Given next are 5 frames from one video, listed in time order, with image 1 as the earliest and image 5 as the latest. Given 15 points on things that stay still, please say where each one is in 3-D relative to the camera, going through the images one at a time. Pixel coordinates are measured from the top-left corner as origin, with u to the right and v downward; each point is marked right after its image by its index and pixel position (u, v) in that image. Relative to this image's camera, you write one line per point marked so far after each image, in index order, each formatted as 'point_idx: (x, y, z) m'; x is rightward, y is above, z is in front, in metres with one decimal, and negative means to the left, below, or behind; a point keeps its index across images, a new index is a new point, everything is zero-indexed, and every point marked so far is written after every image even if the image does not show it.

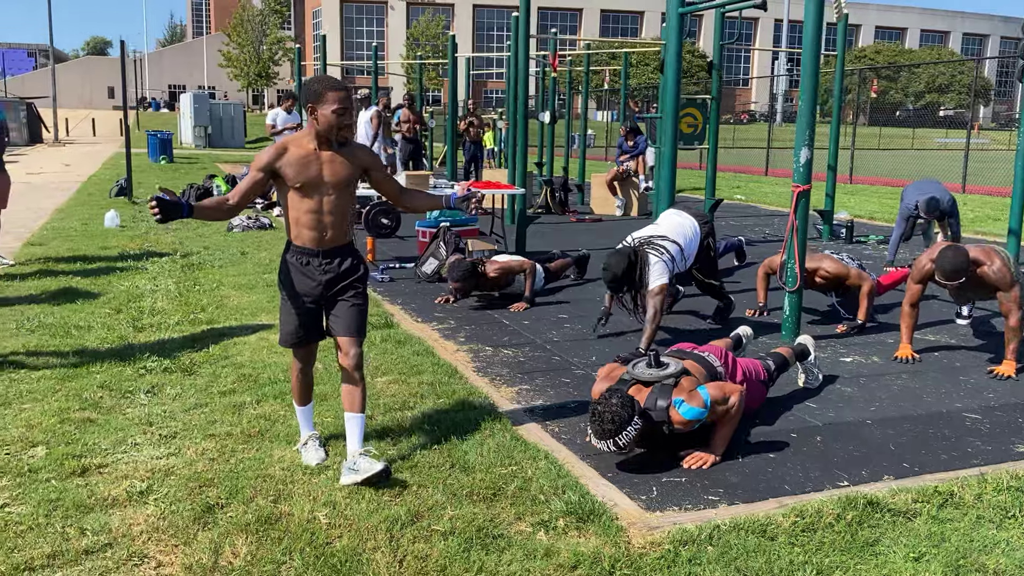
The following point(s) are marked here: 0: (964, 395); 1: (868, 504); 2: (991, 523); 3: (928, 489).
0: (+2.5, -0.6, +4.5) m
1: (+1.3, -0.8, +3.1) m
2: (+1.7, -0.9, +3.0) m
3: (+1.6, -0.8, +3.2) m
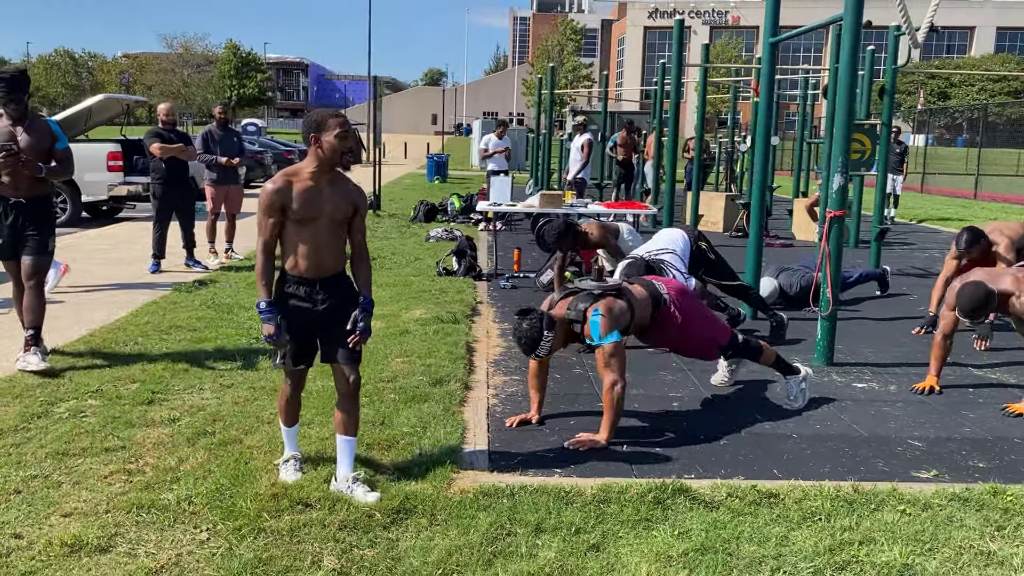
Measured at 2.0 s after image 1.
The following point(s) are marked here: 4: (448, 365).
0: (+2.3, -0.7, +4.4) m
1: (+0.7, -0.8, +3.4) m
2: (+1.1, -0.9, +3.2) m
3: (+1.0, -0.8, +3.4) m
4: (-0.4, -0.5, +5.2) m
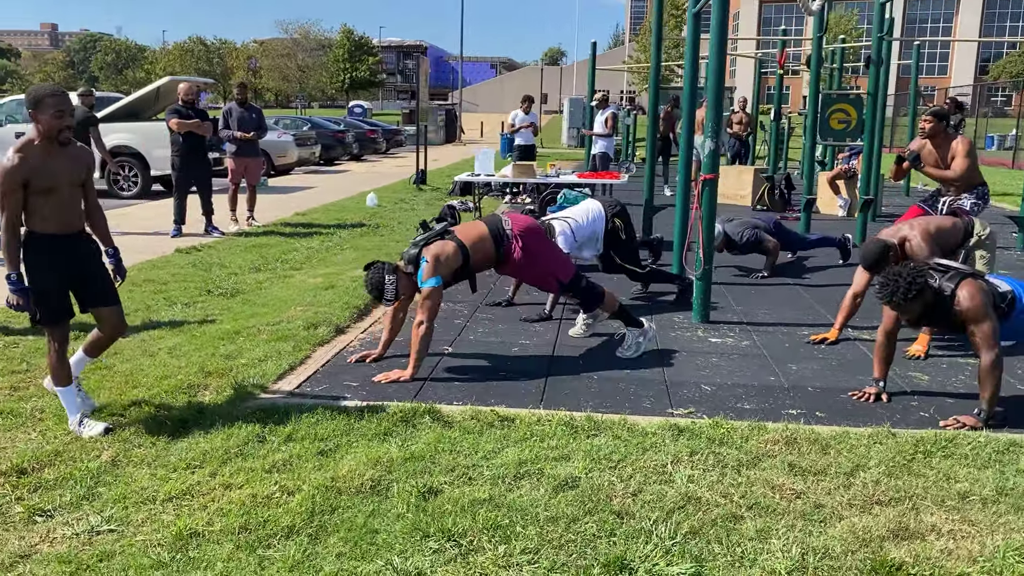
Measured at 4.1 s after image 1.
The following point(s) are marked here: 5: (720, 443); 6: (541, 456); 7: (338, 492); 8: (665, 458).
0: (+1.3, -0.5, +4.6) m
1: (-0.4, -0.6, +3.8) m
2: (0.0, -0.7, +3.6) m
3: (-0.1, -0.6, +3.8) m
4: (-1.2, -0.2, +5.8) m
5: (+0.9, -0.7, +3.5) m
6: (+0.1, -0.7, +3.4) m
7: (-0.7, -0.8, +3.2) m
8: (+0.6, -0.7, +3.3) m
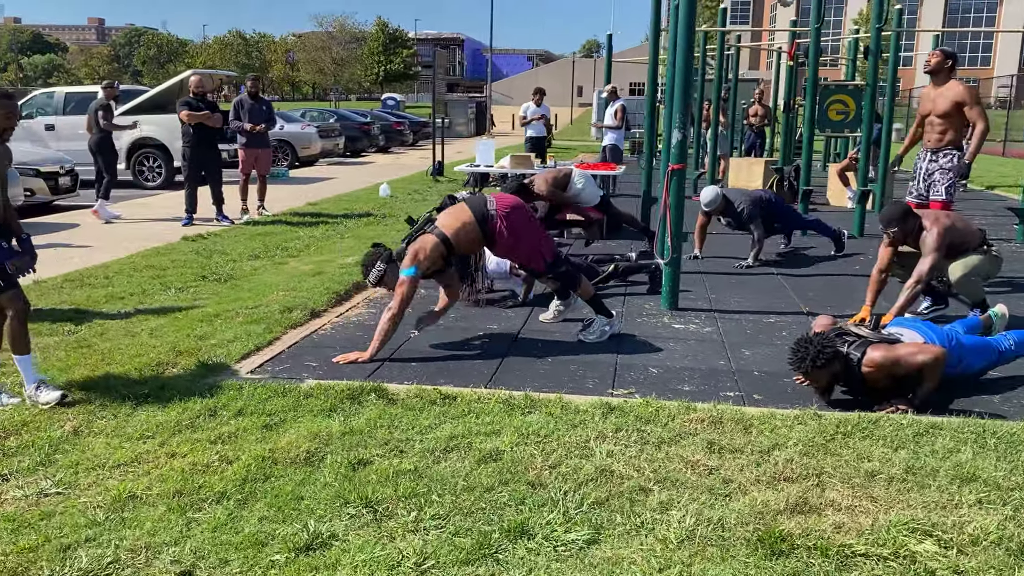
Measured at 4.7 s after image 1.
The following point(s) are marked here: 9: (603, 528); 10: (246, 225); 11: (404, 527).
0: (+1.1, -0.4, +4.7) m
1: (-0.7, -0.5, +3.9) m
2: (-0.3, -0.6, +3.7) m
3: (-0.4, -0.5, +3.9) m
4: (-1.4, -0.1, +6.0) m
5: (+0.6, -0.6, +3.6) m
6: (-0.2, -0.6, +3.5) m
7: (-1.0, -0.7, +3.3) m
8: (+0.3, -0.6, +3.5) m
9: (+0.3, -0.8, +2.8) m
10: (-3.8, +0.9, +11.8) m
11: (-0.4, -0.8, +2.8) m
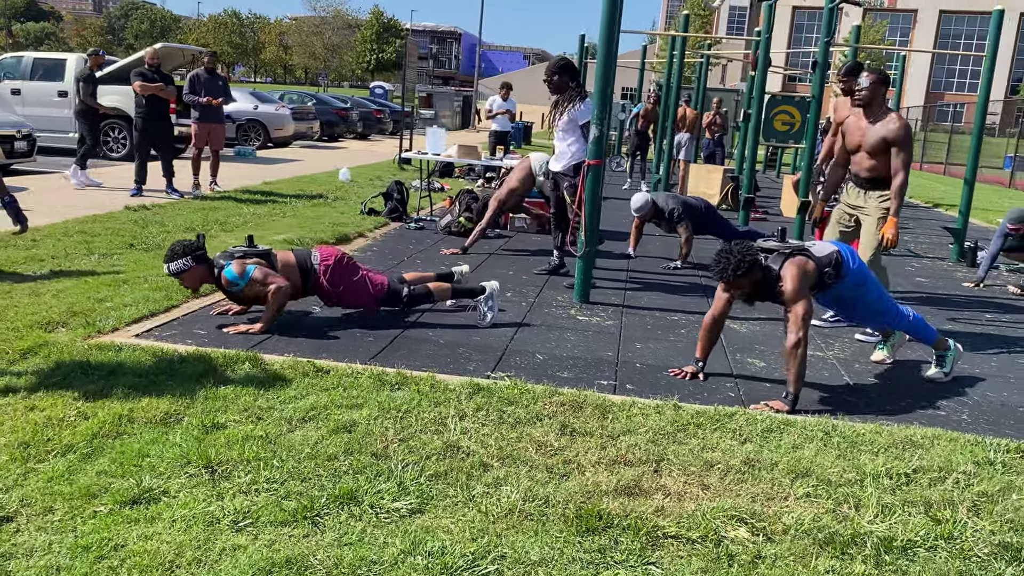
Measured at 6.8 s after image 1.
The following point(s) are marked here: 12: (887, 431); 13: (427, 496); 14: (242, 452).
0: (+0.5, -0.4, +4.8) m
1: (-1.3, -0.3, +4.0) m
2: (-0.9, -0.5, +3.8) m
3: (-1.0, -0.4, +4.0) m
4: (-2.1, +0.1, +6.0) m
5: (0.0, -0.5, +3.7) m
6: (-0.8, -0.5, +3.6) m
7: (-1.6, -0.5, +3.4) m
8: (-0.3, -0.5, +3.5) m
9: (-0.3, -0.7, +2.9) m
10: (-4.6, +1.3, +11.7) m
11: (-1.0, -0.7, +2.9) m
12: (+1.7, -0.6, +3.6) m
13: (-0.3, -0.7, +2.9) m
14: (-1.0, -0.6, +3.1) m
